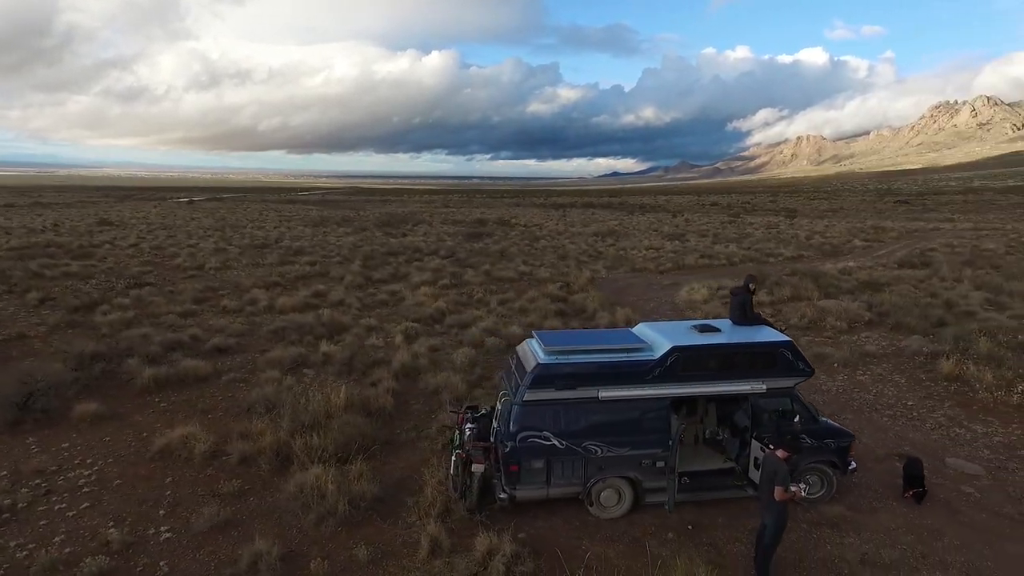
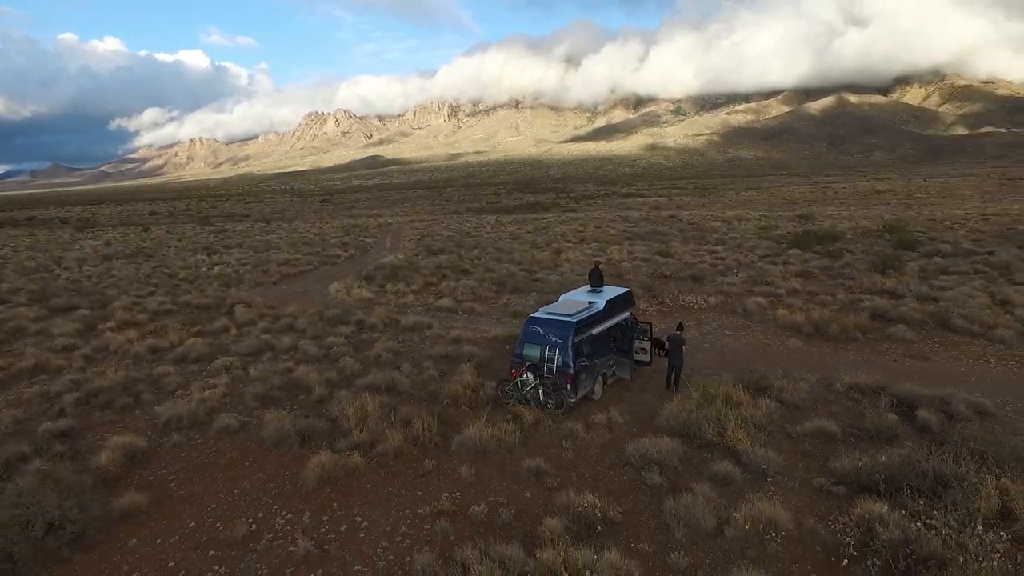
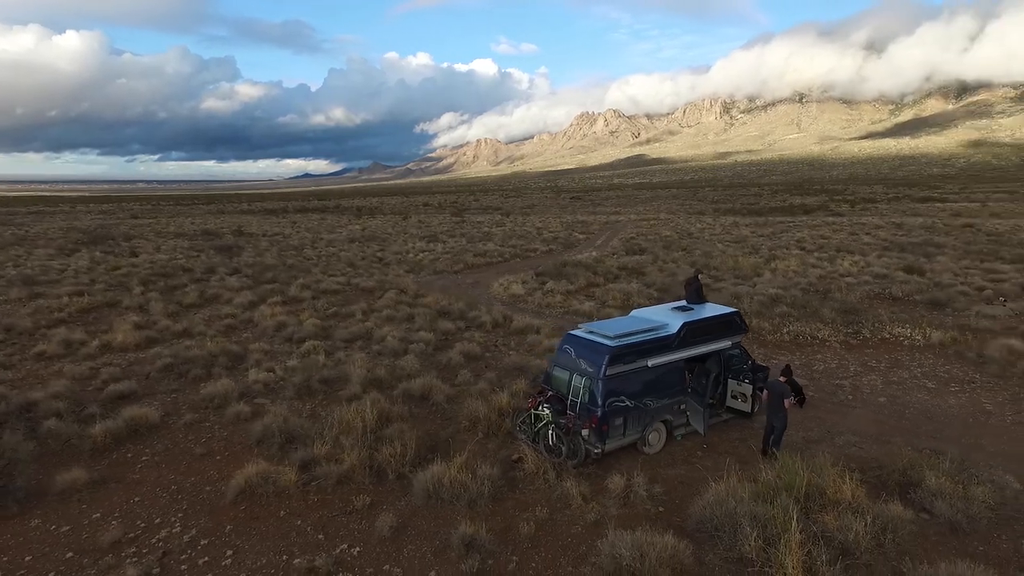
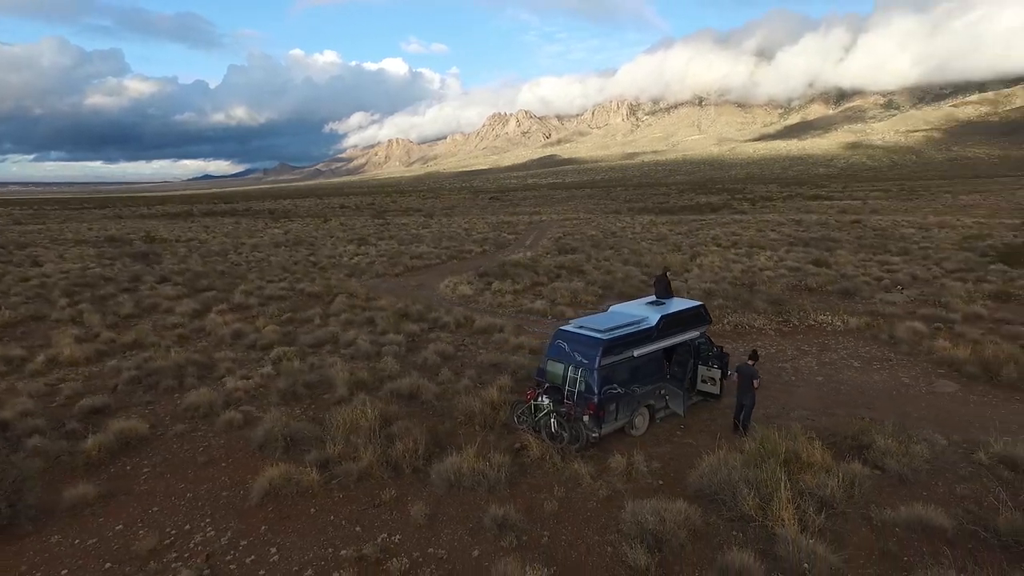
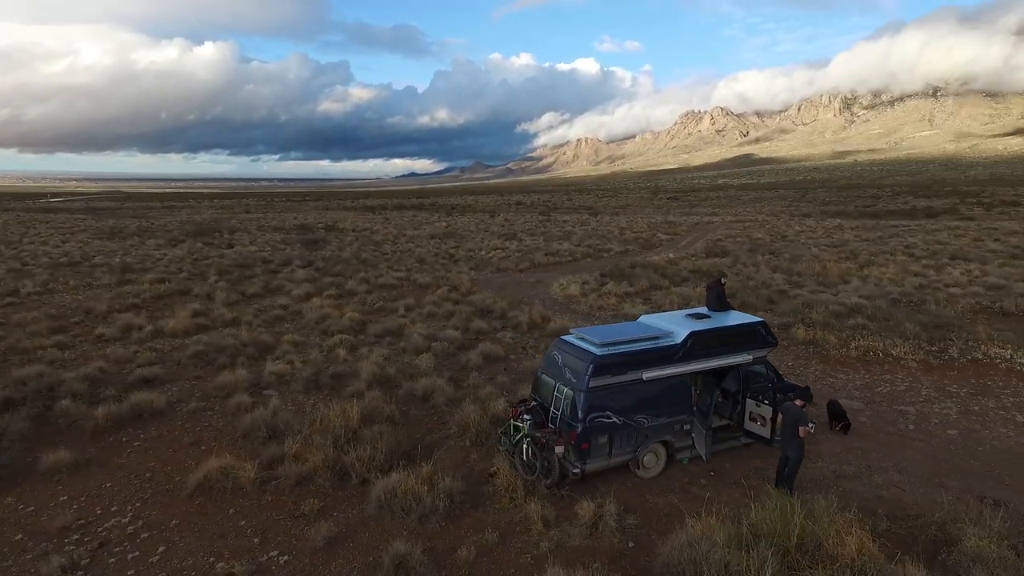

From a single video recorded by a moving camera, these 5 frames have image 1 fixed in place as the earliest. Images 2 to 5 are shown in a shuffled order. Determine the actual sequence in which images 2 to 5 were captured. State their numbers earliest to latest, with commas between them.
5, 3, 4, 2
